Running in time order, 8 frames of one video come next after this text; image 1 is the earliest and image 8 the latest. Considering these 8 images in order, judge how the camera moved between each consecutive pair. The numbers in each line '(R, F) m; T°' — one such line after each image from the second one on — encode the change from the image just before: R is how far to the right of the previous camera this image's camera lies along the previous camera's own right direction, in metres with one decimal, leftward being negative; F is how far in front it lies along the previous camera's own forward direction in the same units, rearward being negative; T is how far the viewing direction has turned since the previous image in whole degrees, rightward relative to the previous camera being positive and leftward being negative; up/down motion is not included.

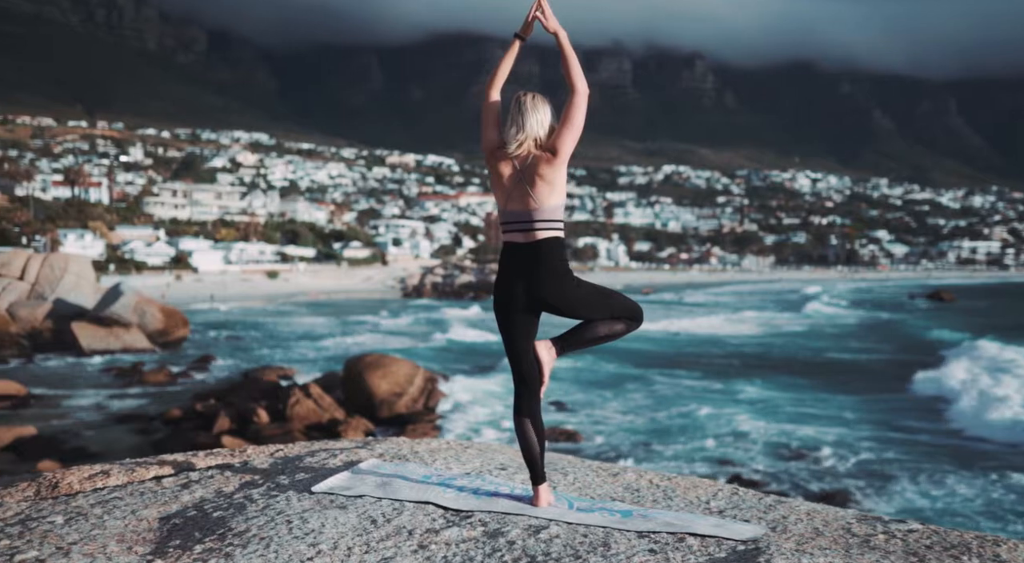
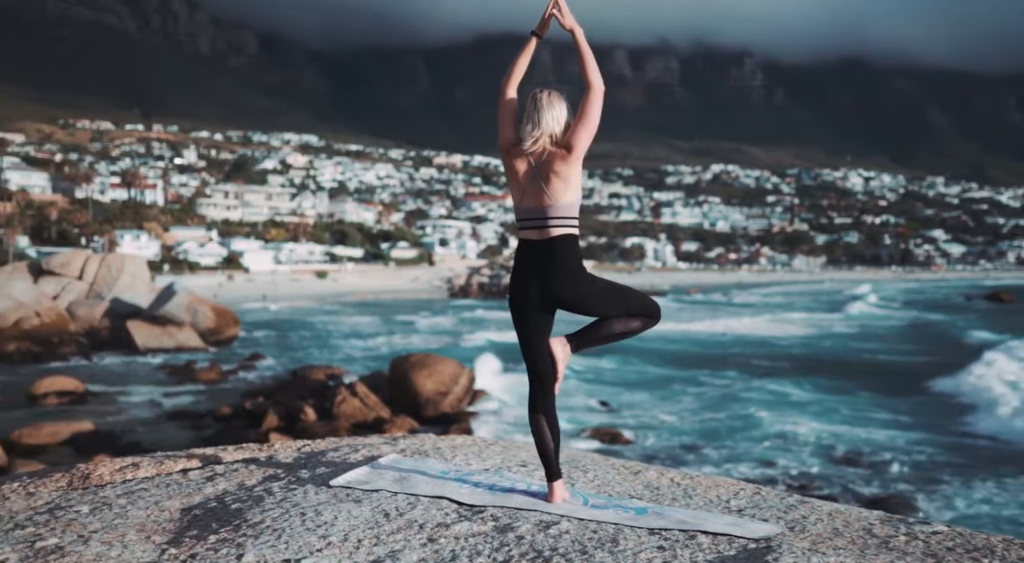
(+0.2, 0.0) m; -3°
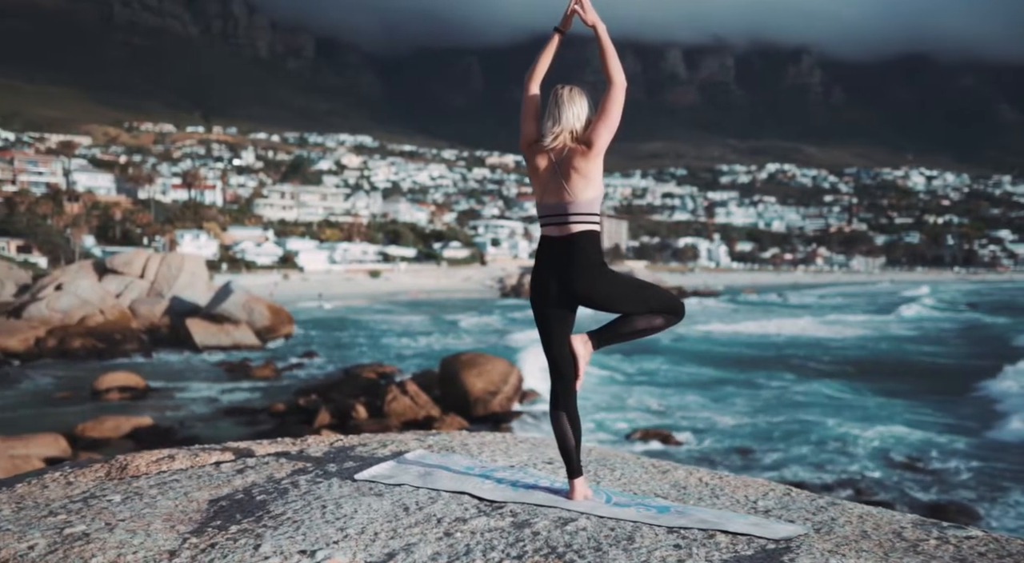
(+0.1, 0.0) m; -3°
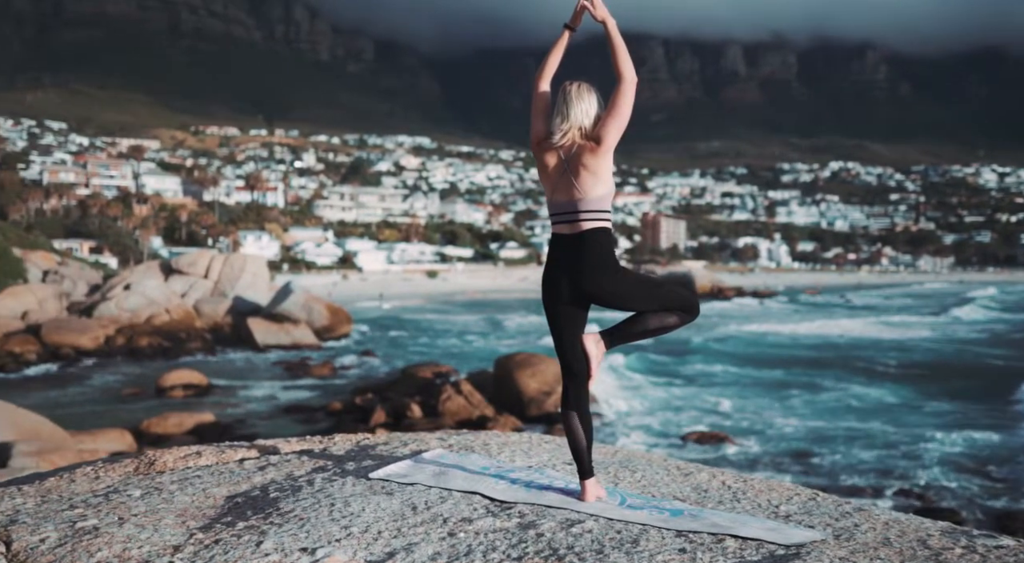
(+0.2, 0.0) m; -4°
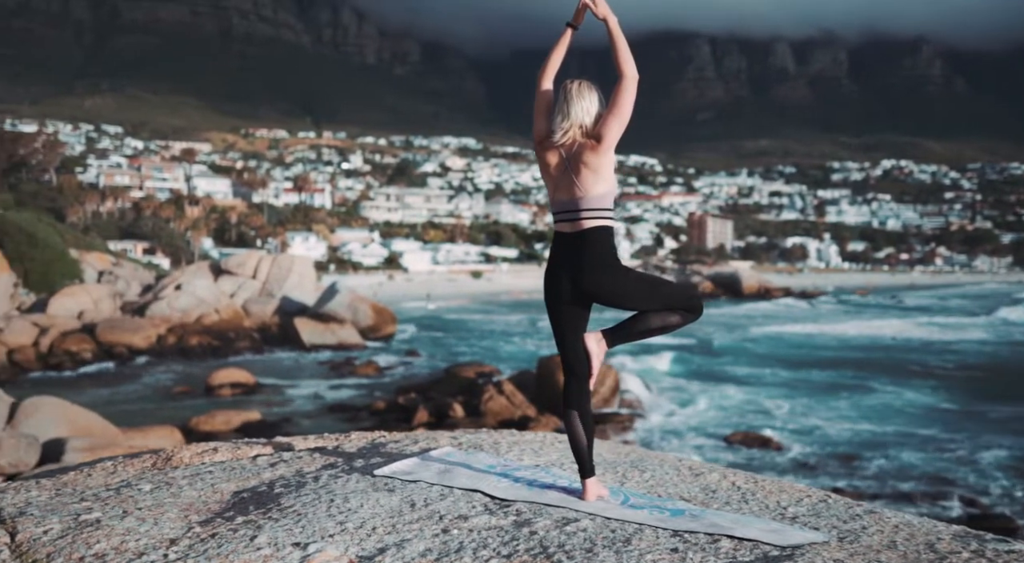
(+0.2, 0.0) m; -3°
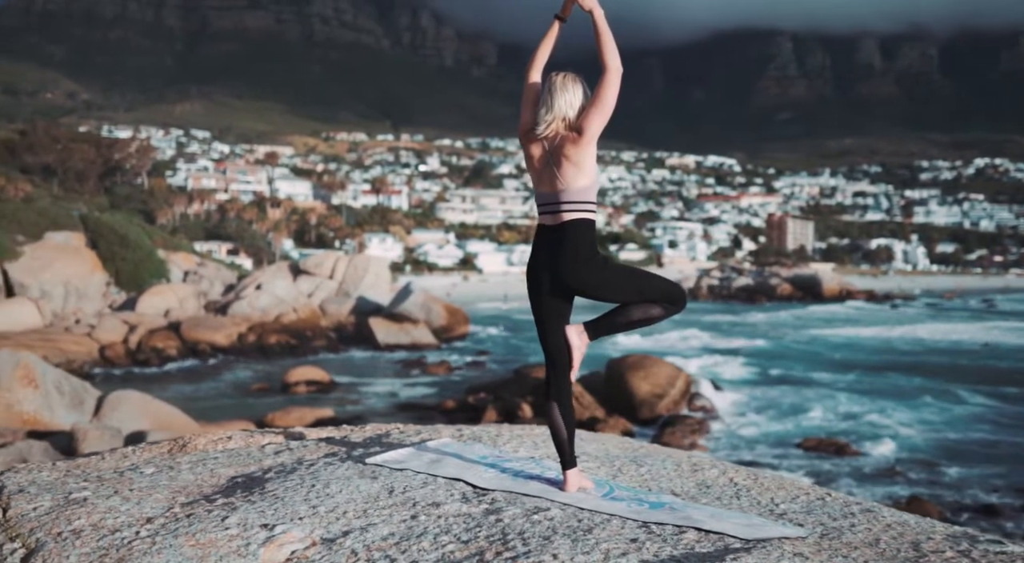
(+0.5, 0.0) m; -5°
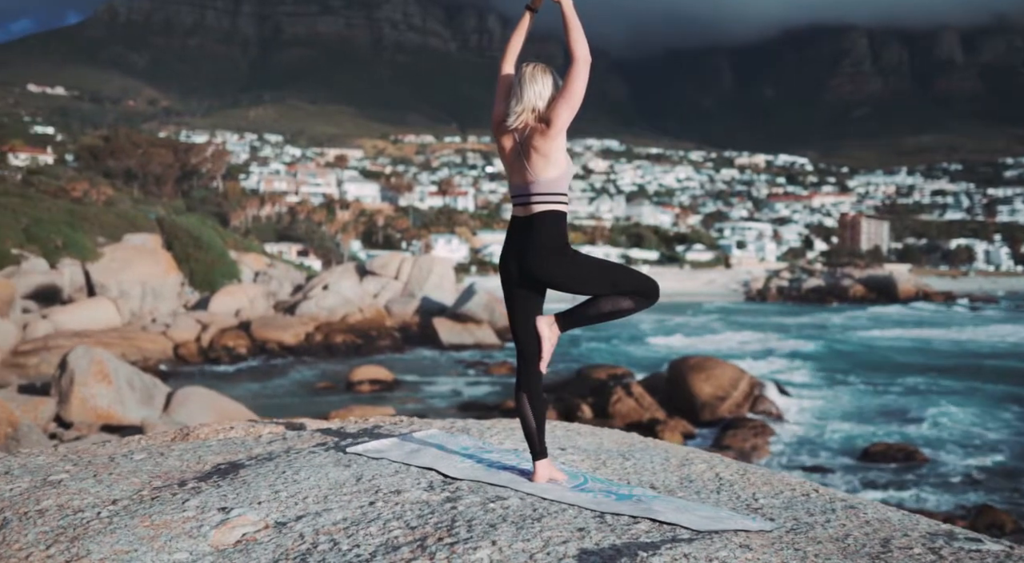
(+0.5, 0.0) m; -5°
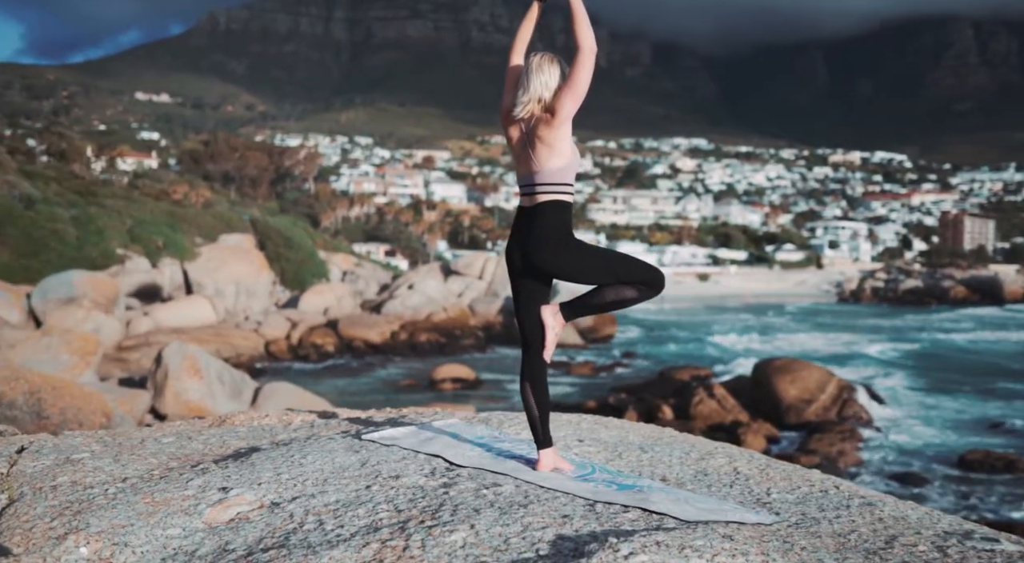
(+0.4, 0.0) m; -6°
